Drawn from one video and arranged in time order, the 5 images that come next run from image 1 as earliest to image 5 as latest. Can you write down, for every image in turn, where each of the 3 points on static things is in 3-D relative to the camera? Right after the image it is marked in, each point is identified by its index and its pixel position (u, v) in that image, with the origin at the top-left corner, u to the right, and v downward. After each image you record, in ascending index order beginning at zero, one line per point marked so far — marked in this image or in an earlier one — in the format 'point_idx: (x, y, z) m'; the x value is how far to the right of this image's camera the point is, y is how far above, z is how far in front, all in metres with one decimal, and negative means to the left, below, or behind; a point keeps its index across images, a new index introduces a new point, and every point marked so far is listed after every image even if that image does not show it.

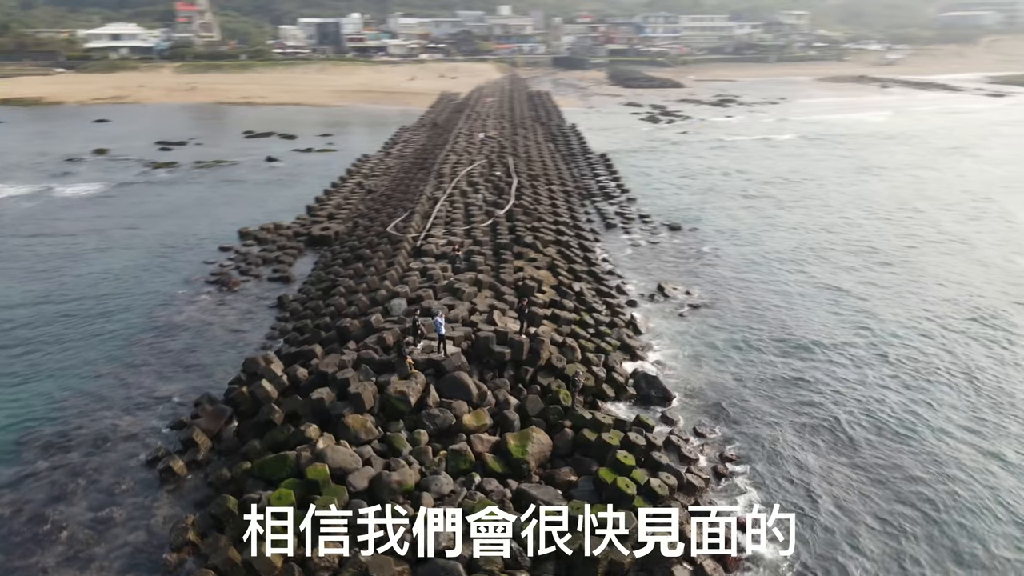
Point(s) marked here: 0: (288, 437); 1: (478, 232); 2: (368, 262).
0: (-2.3, -1.5, +7.3) m
1: (-0.6, +1.1, +14.0) m
2: (-2.6, +0.5, +12.9) m
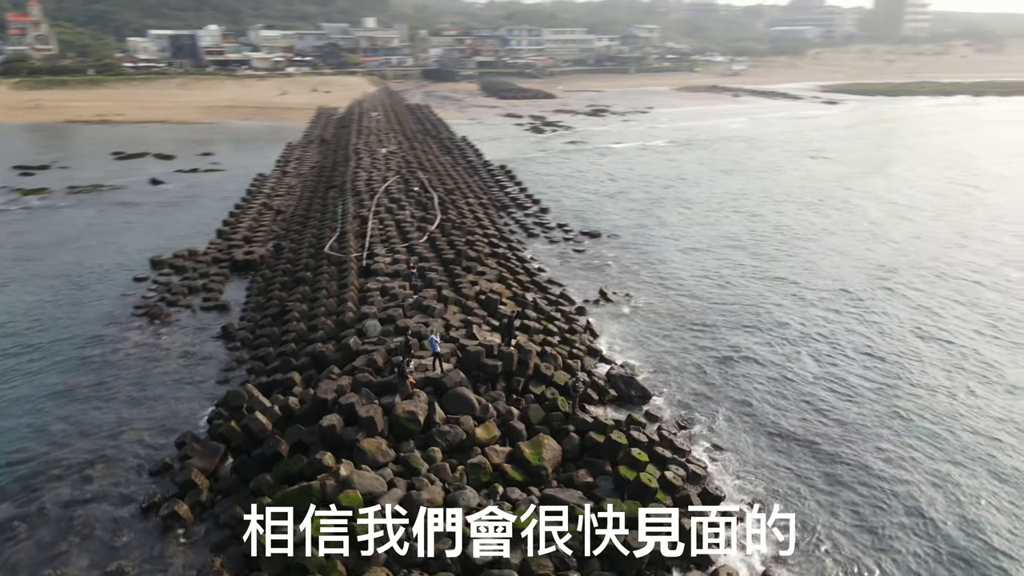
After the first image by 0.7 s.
0: (-2.1, -1.8, +7.2) m
1: (-1.8, +0.8, +14.0) m
2: (-3.5, +0.1, +12.6) m
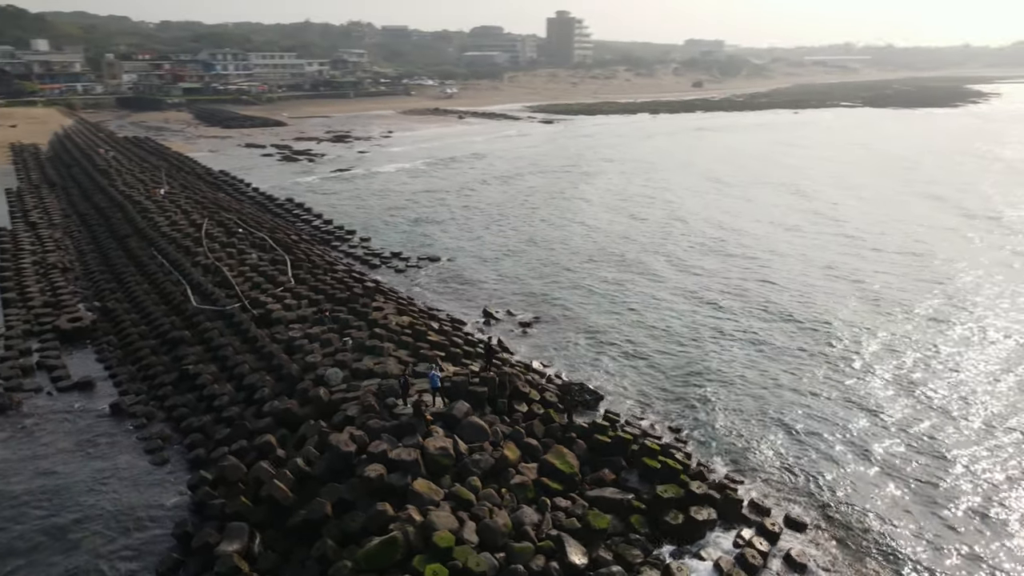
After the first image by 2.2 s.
0: (-1.4, -2.3, +7.0) m
1: (-3.9, 0.0, +13.5) m
2: (-4.9, -0.9, +11.6) m
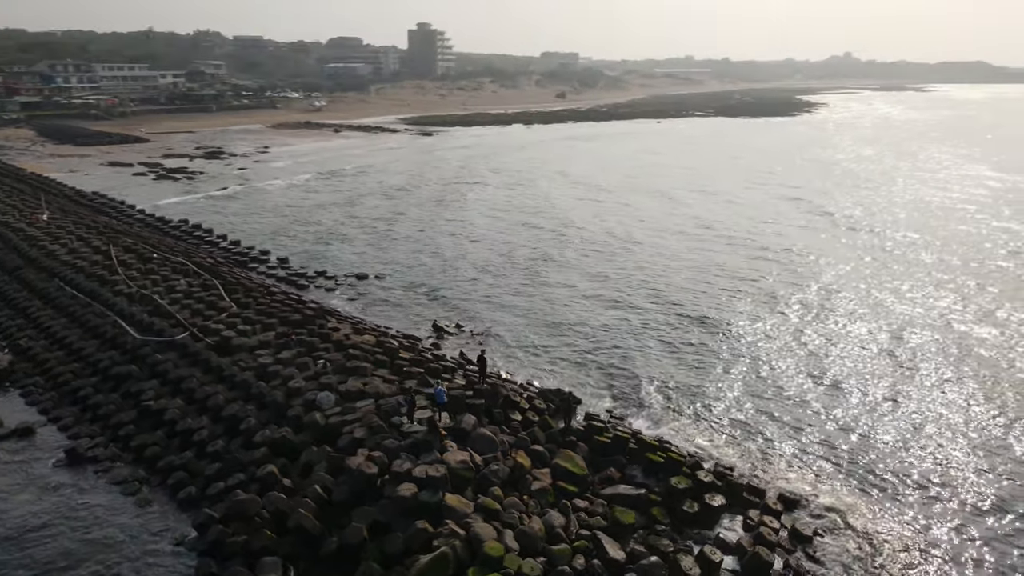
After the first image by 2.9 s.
0: (-1.0, -2.5, +7.0) m
1: (-4.7, -0.5, +13.0) m
2: (-5.3, -1.3, +10.9) m
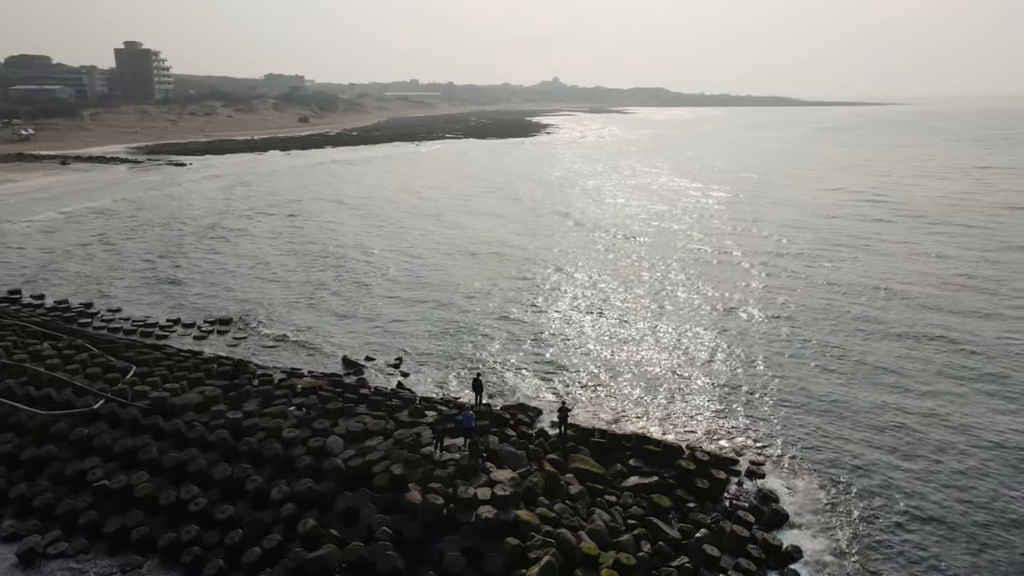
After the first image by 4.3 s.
0: (0.0, -2.8, +7.3) m
1: (-5.7, -1.4, +11.7) m
2: (-5.5, -2.2, +9.6) m
